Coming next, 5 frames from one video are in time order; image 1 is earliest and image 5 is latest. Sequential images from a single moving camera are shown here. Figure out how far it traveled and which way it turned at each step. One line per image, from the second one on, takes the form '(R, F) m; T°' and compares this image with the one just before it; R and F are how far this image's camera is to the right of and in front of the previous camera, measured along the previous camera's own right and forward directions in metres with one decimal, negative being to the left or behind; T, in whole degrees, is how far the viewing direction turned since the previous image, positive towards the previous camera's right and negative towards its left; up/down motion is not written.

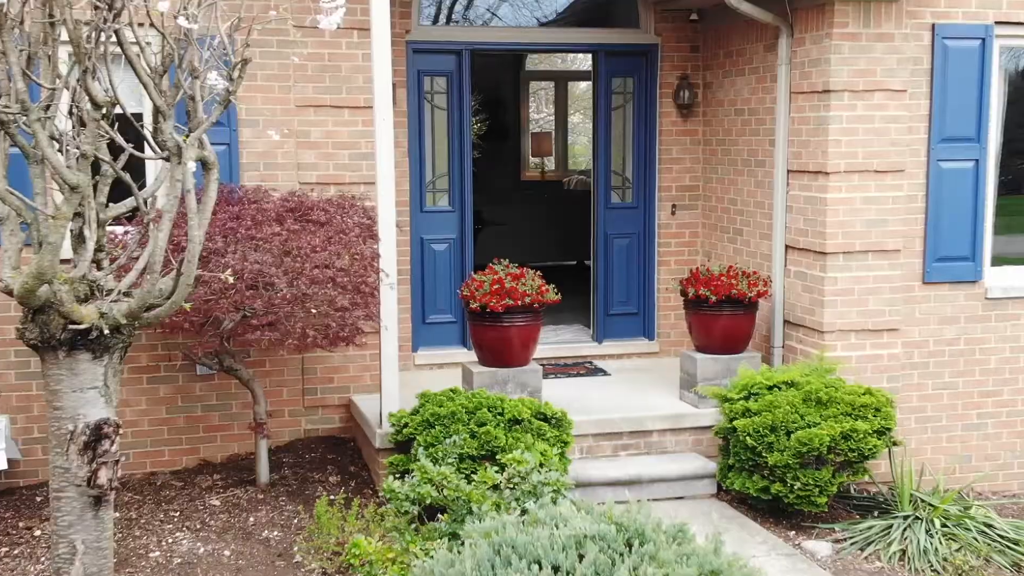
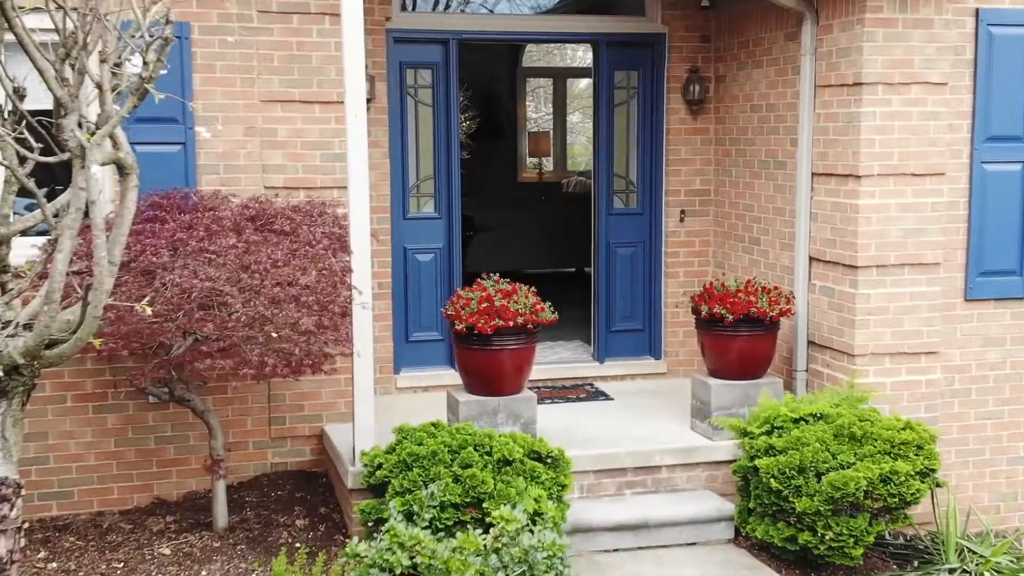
(0.0, +0.7) m; 0°
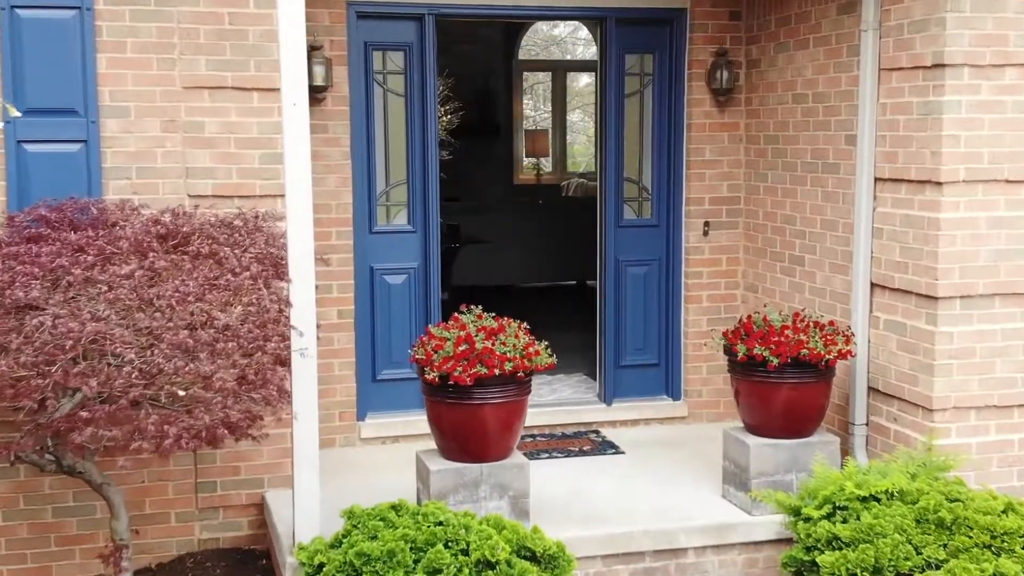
(0.0, +1.1) m; 0°
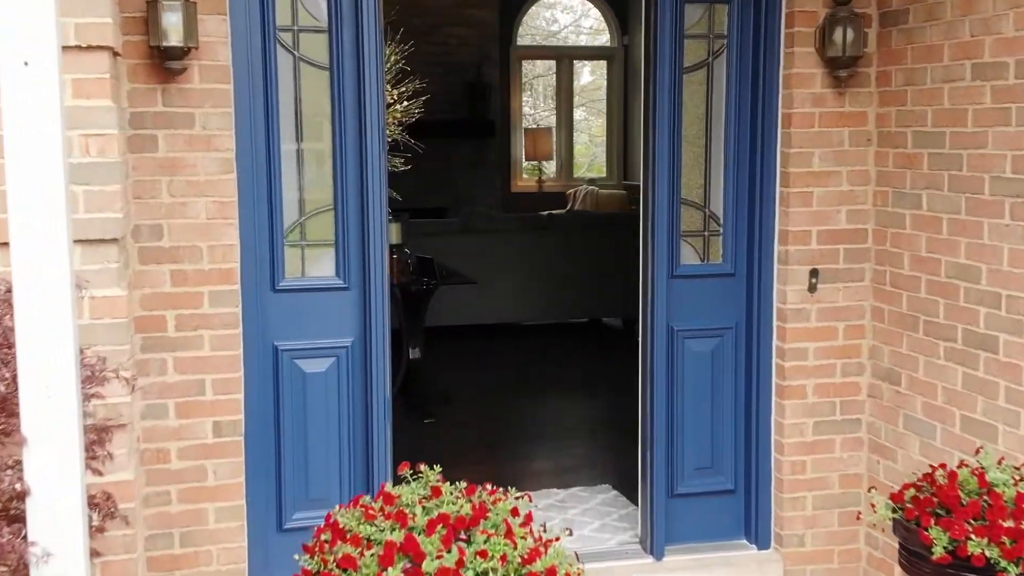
(0.0, +2.1) m; 0°
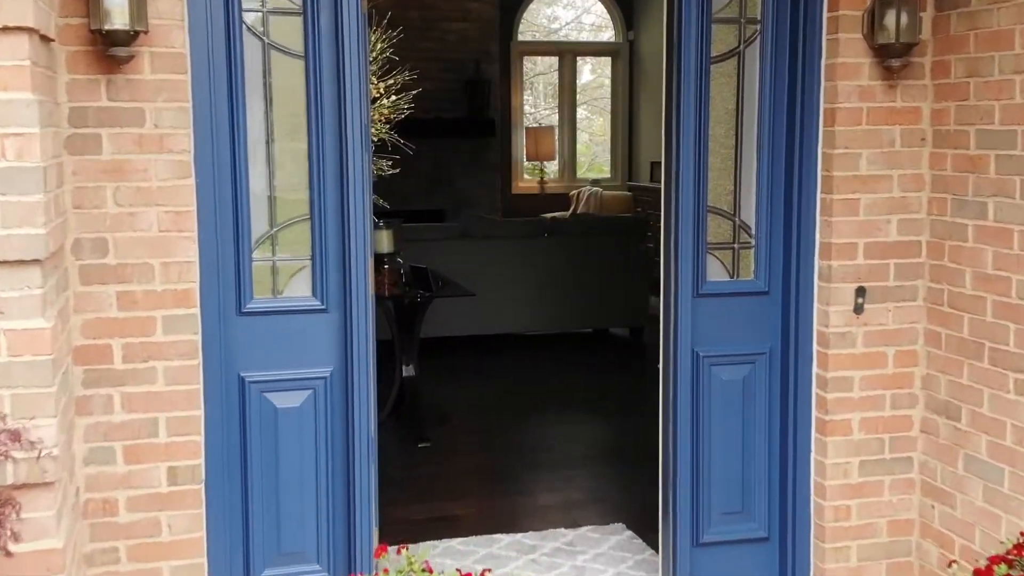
(0.0, +0.4) m; 0°
